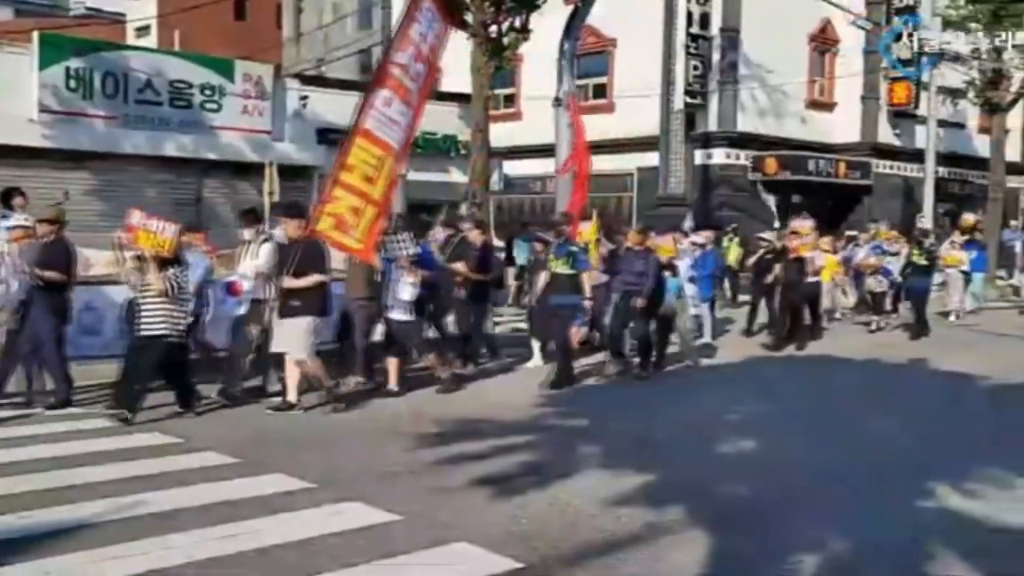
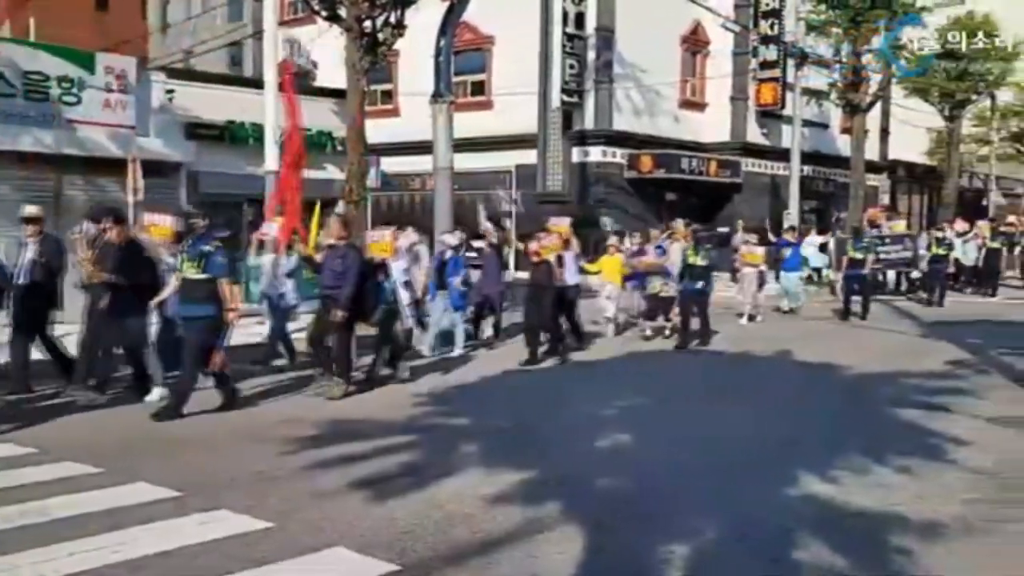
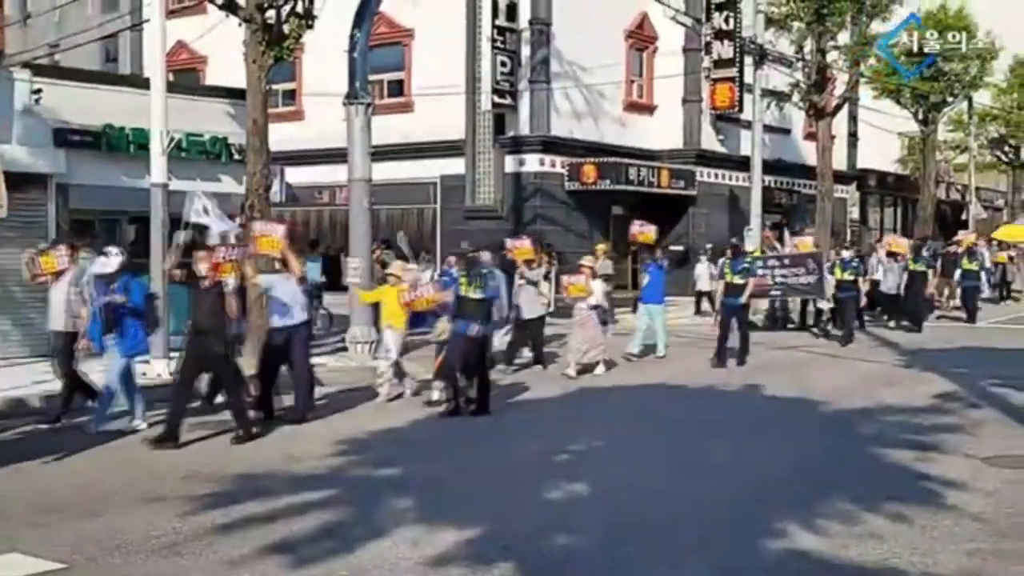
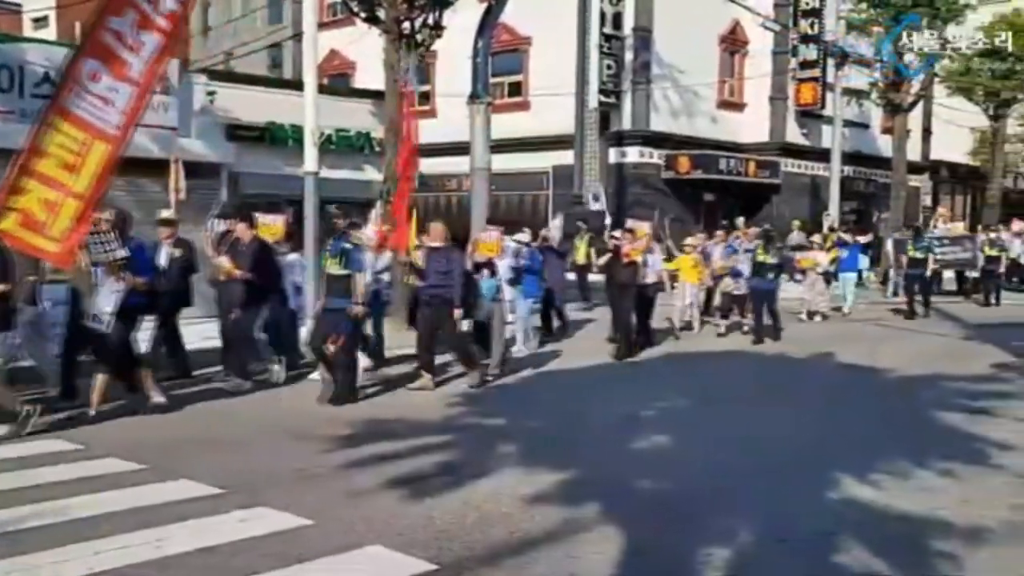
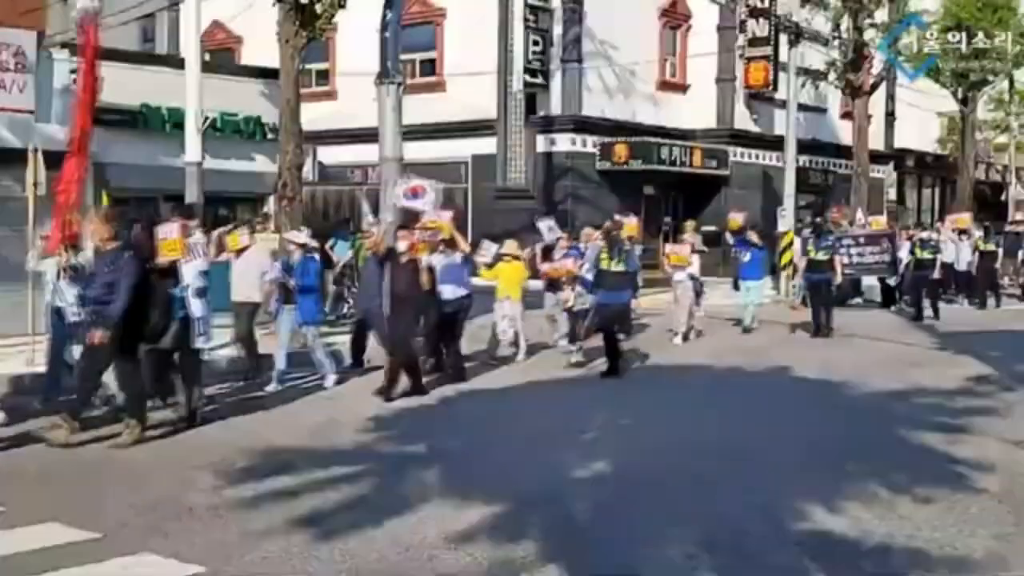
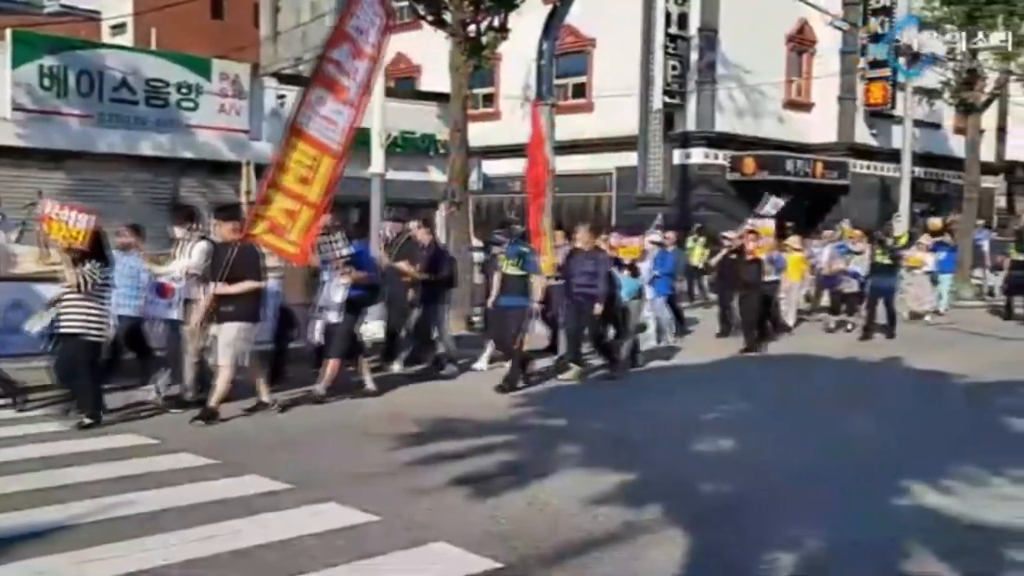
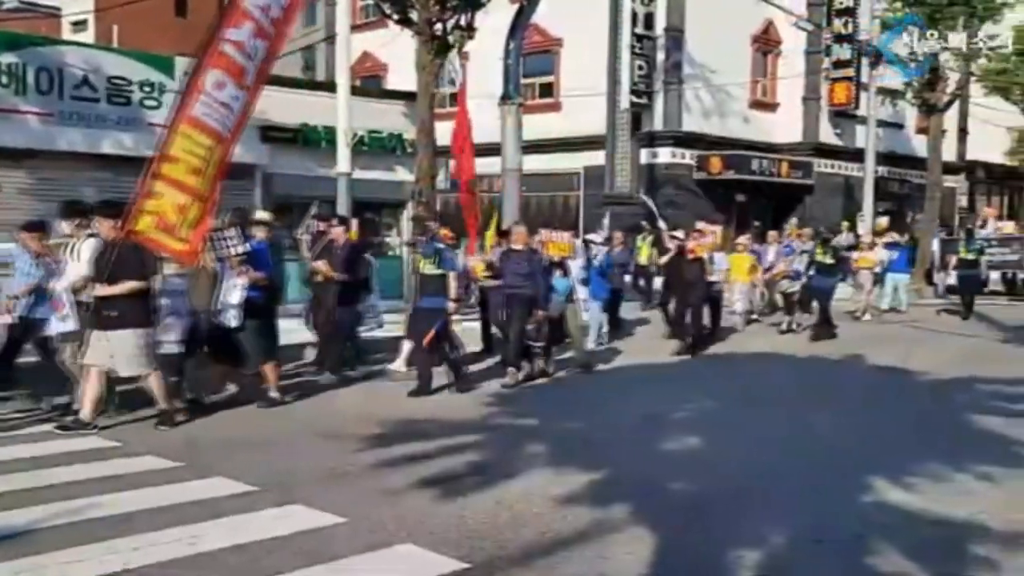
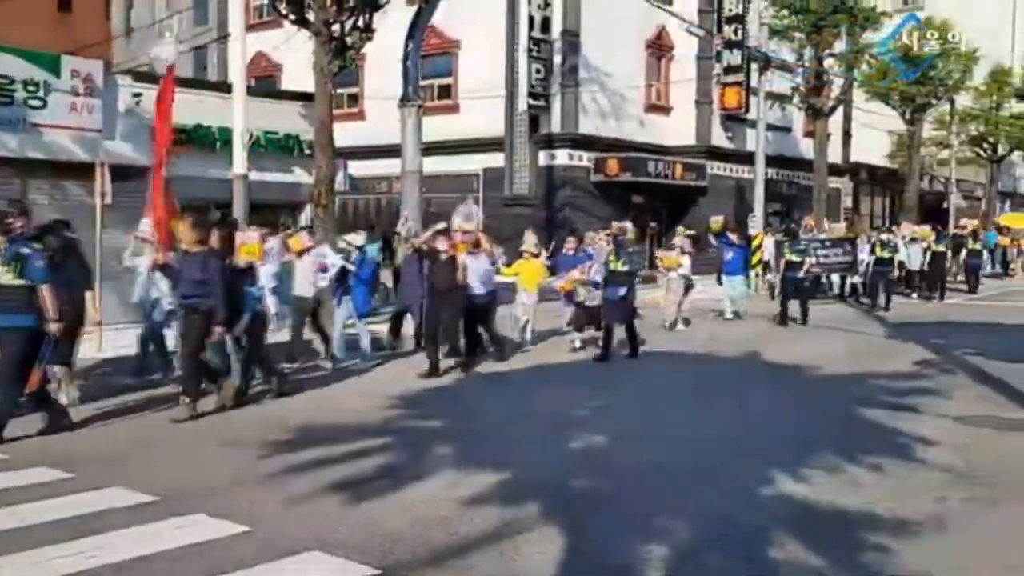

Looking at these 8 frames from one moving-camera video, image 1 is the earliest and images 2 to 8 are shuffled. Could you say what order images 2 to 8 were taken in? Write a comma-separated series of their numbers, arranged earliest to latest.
6, 7, 4, 2, 8, 5, 3
